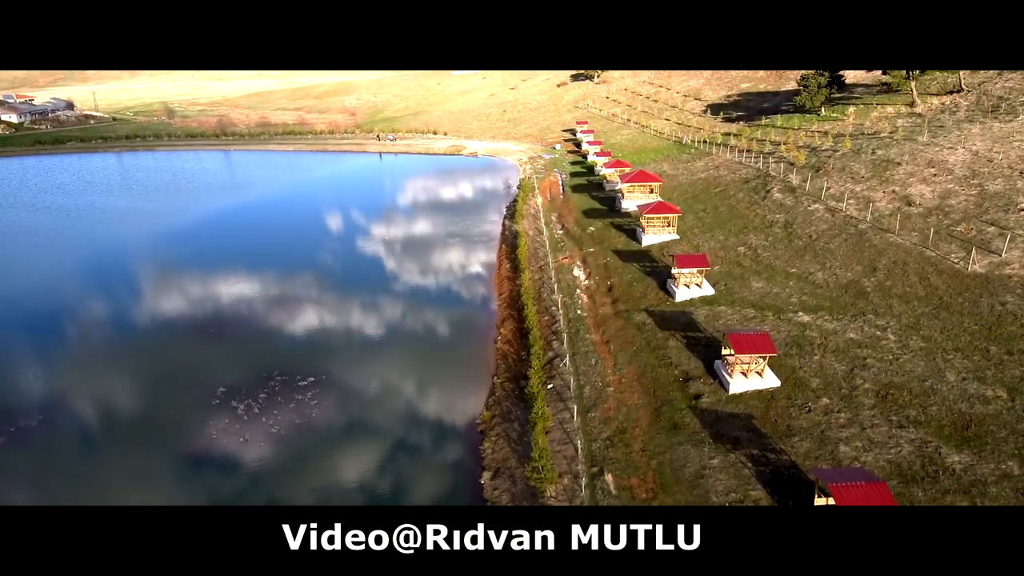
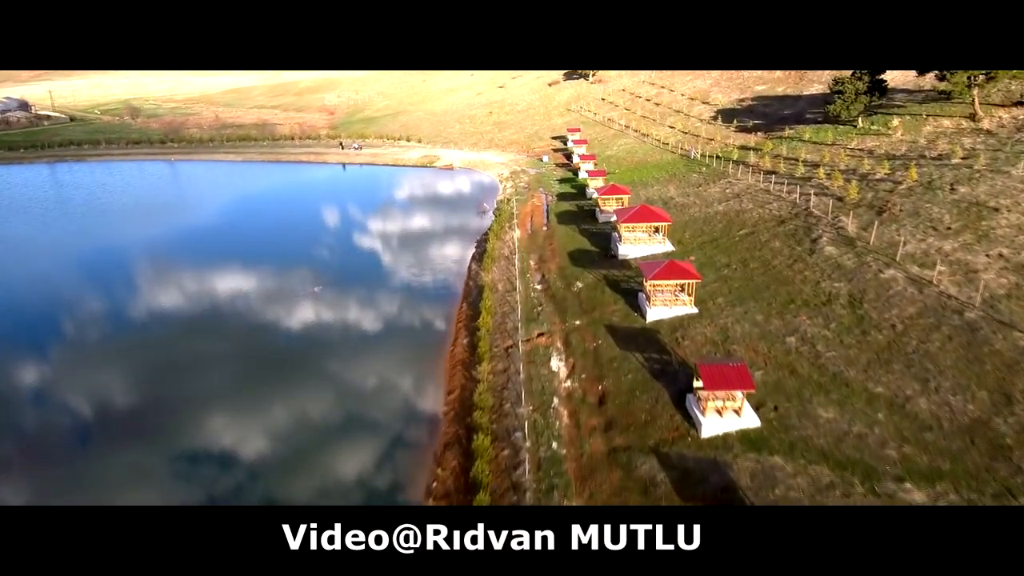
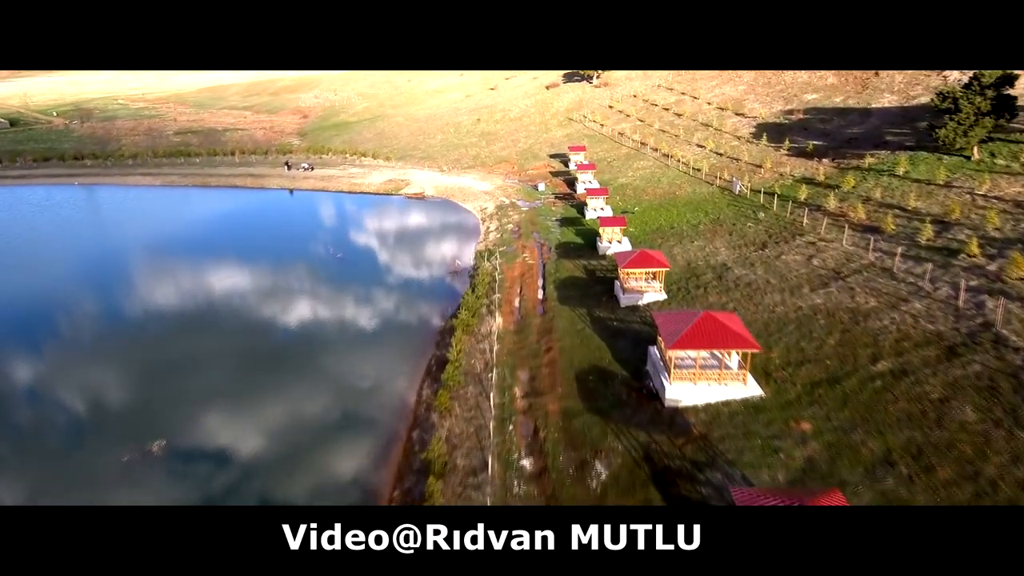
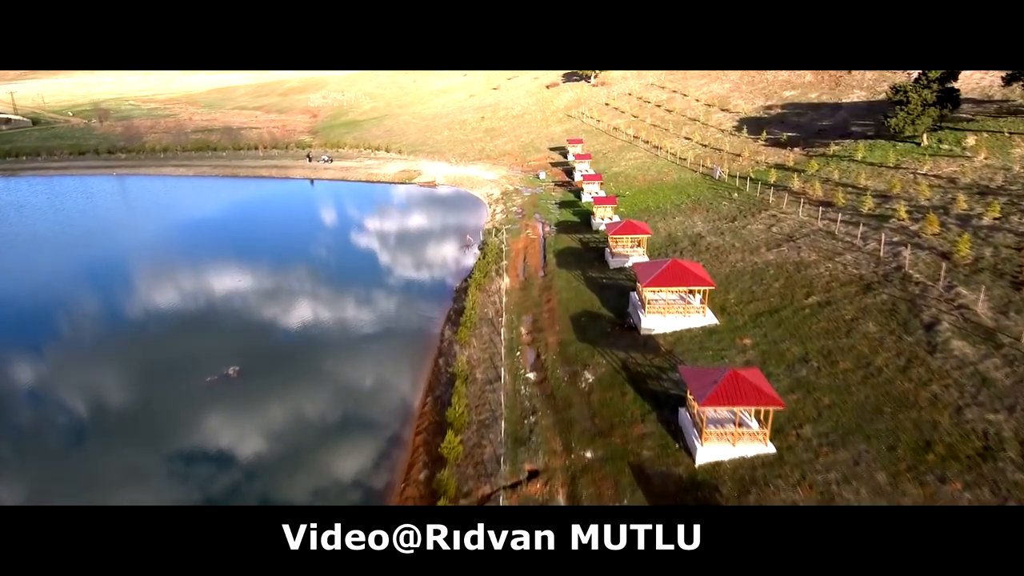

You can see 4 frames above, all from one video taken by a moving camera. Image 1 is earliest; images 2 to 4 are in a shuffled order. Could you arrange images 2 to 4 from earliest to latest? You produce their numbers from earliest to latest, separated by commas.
2, 4, 3
